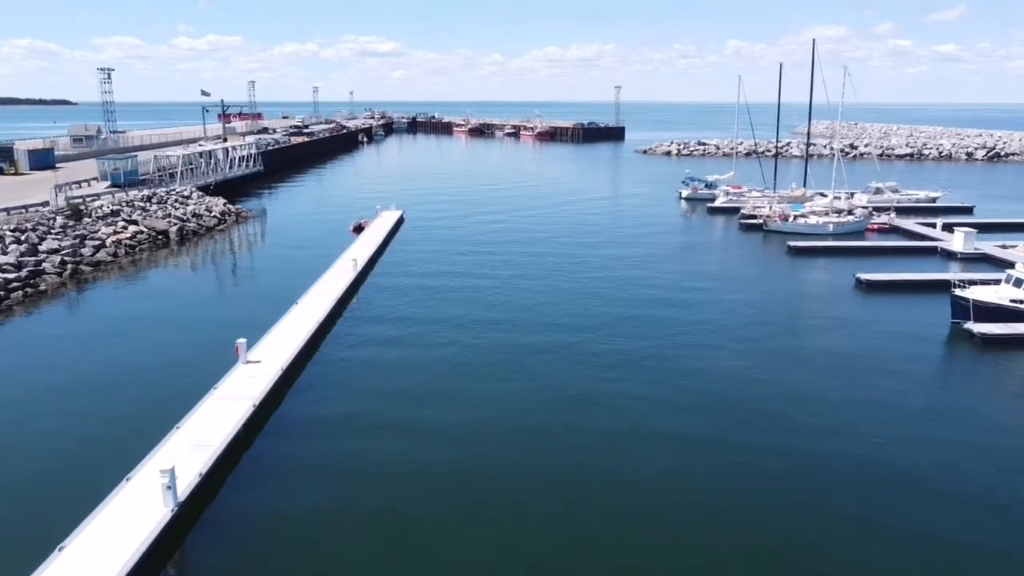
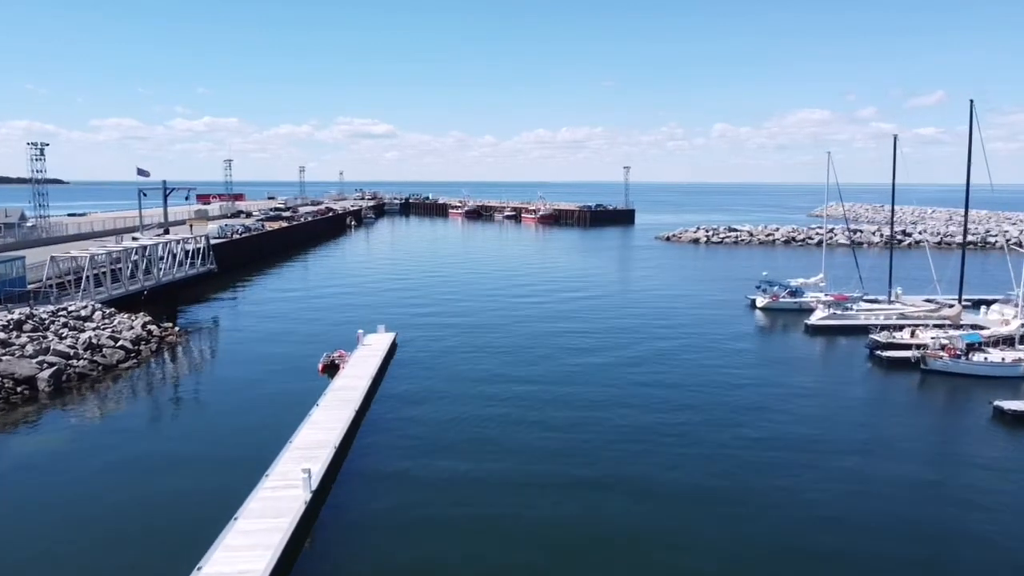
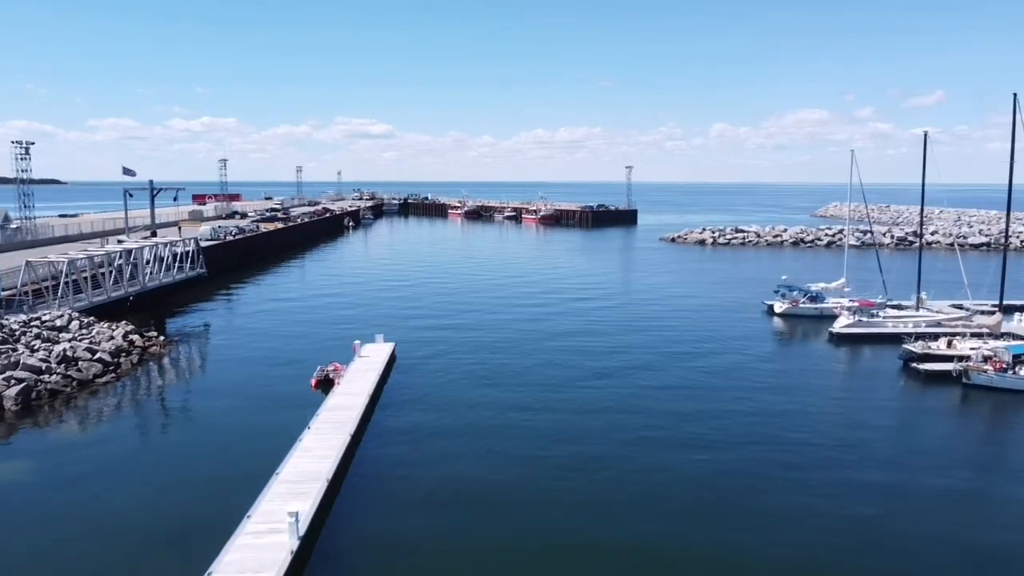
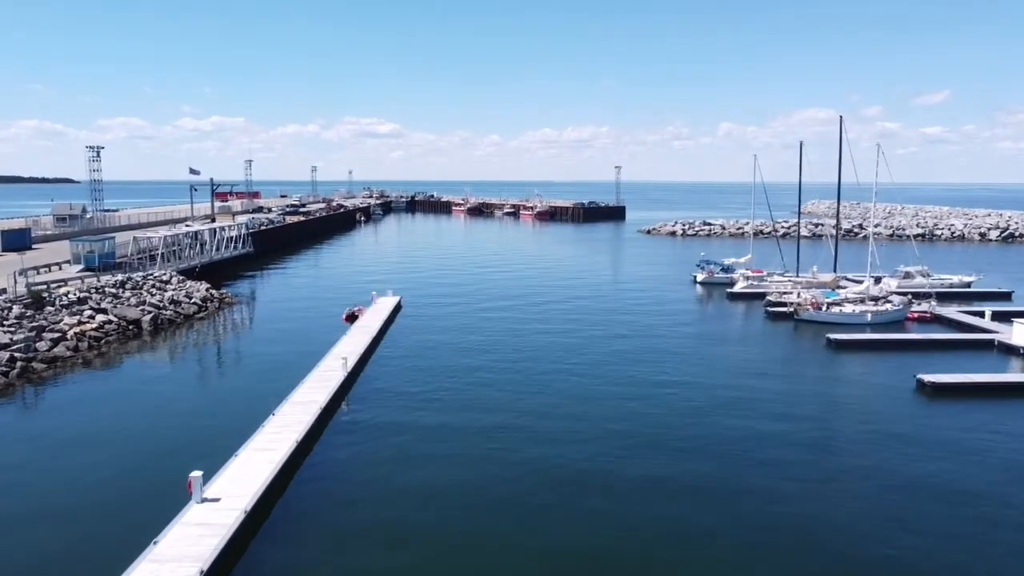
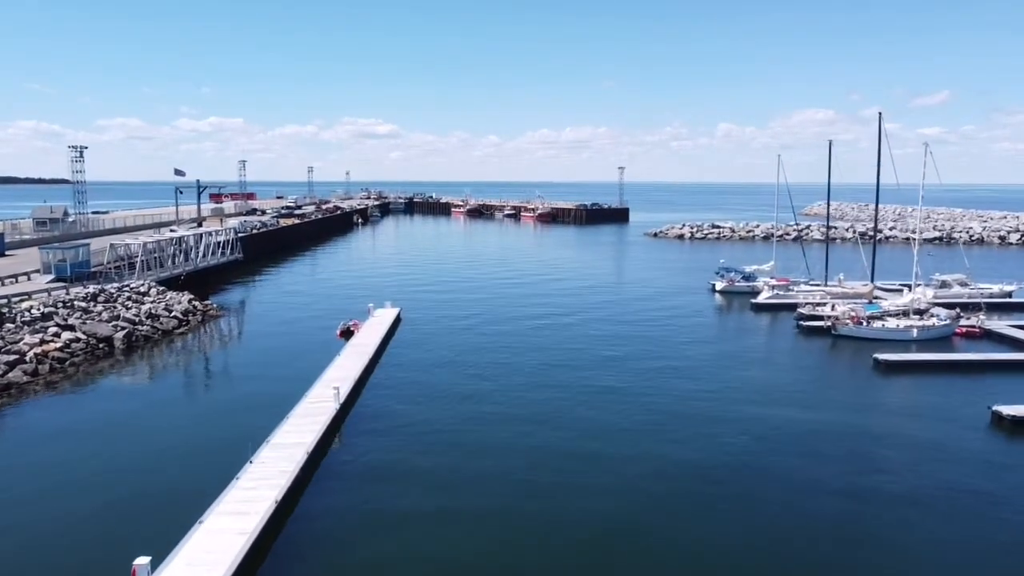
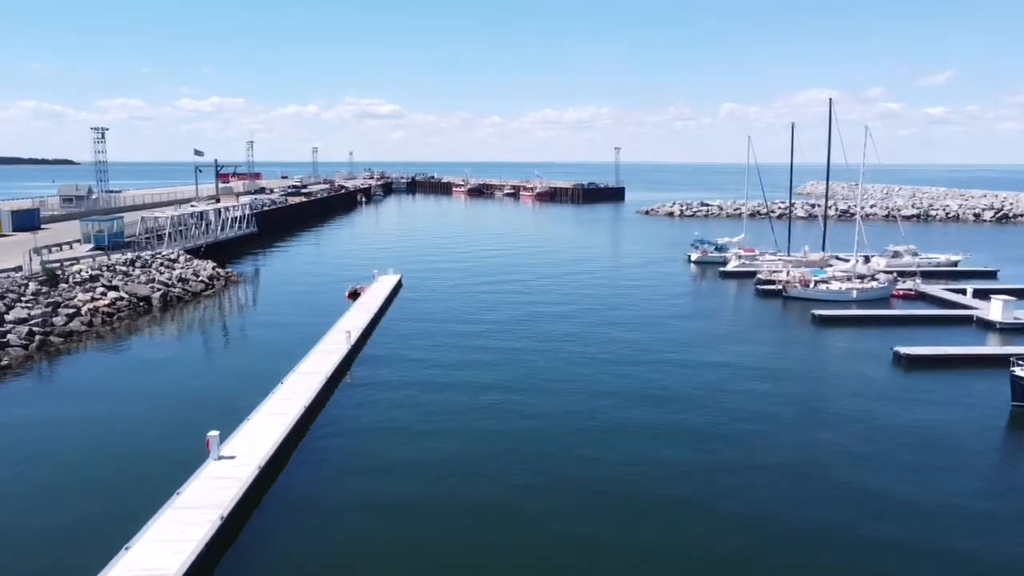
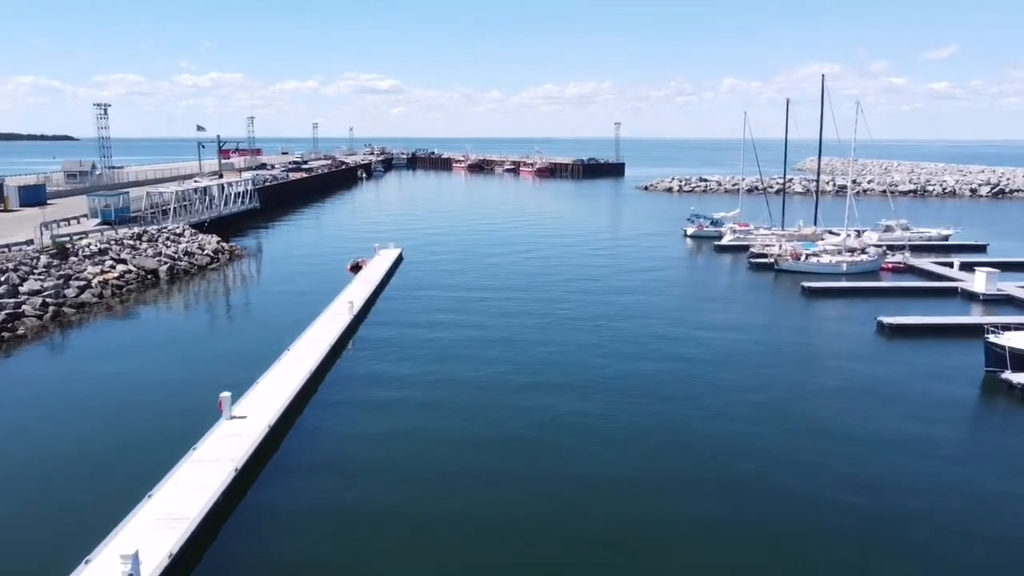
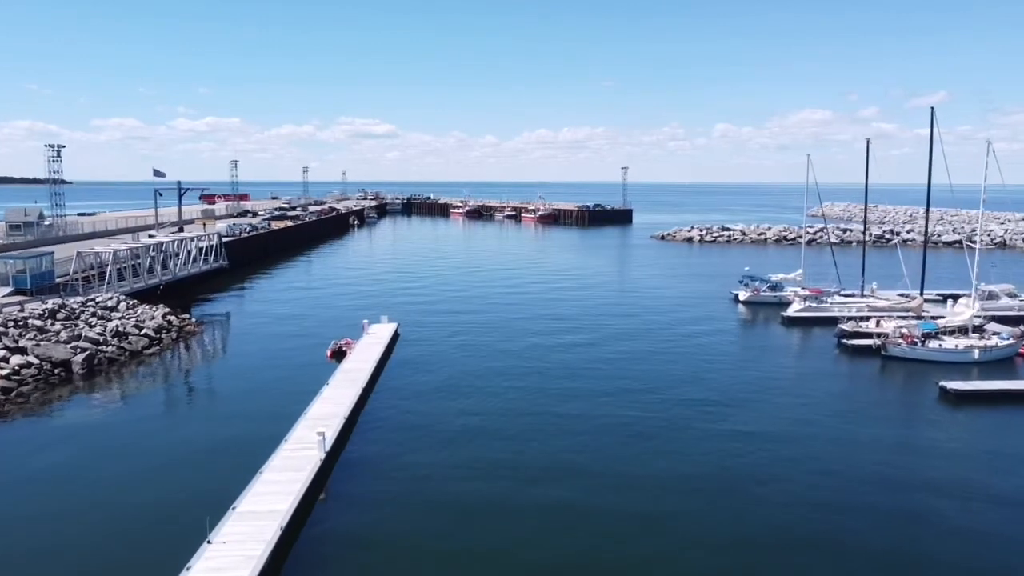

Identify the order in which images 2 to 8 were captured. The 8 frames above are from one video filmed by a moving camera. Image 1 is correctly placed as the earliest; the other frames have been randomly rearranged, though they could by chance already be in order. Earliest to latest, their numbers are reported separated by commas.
7, 6, 4, 5, 8, 2, 3
